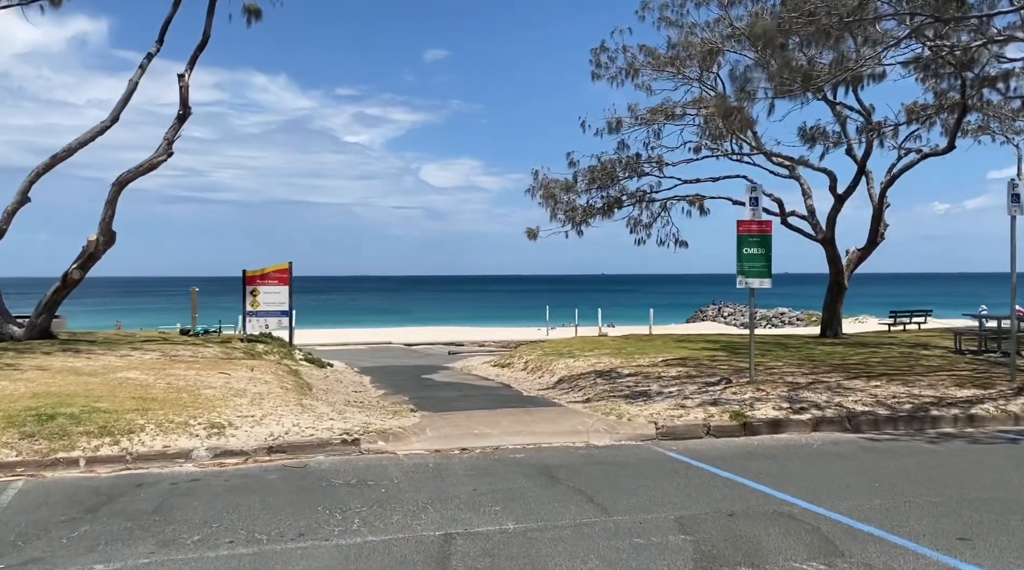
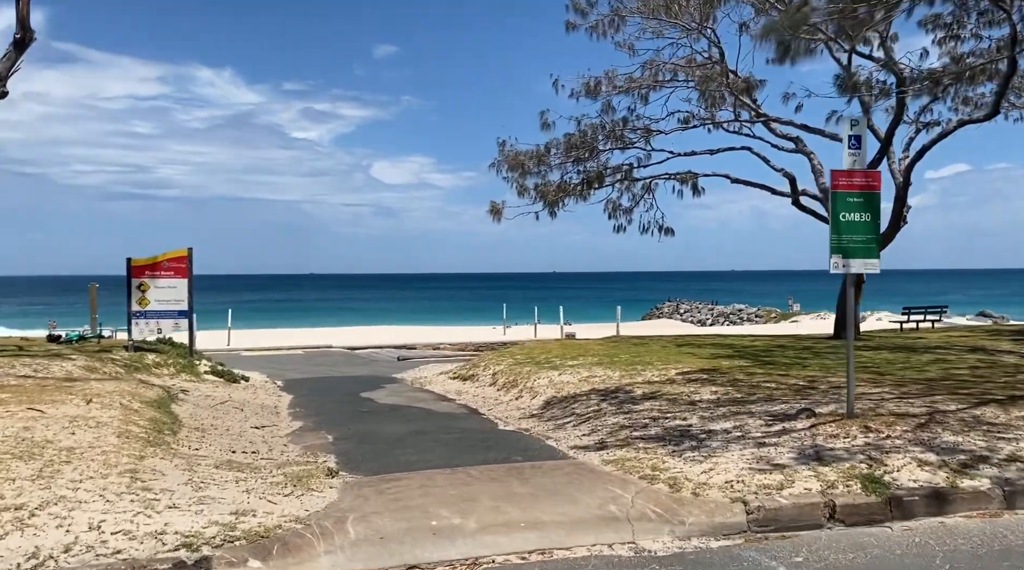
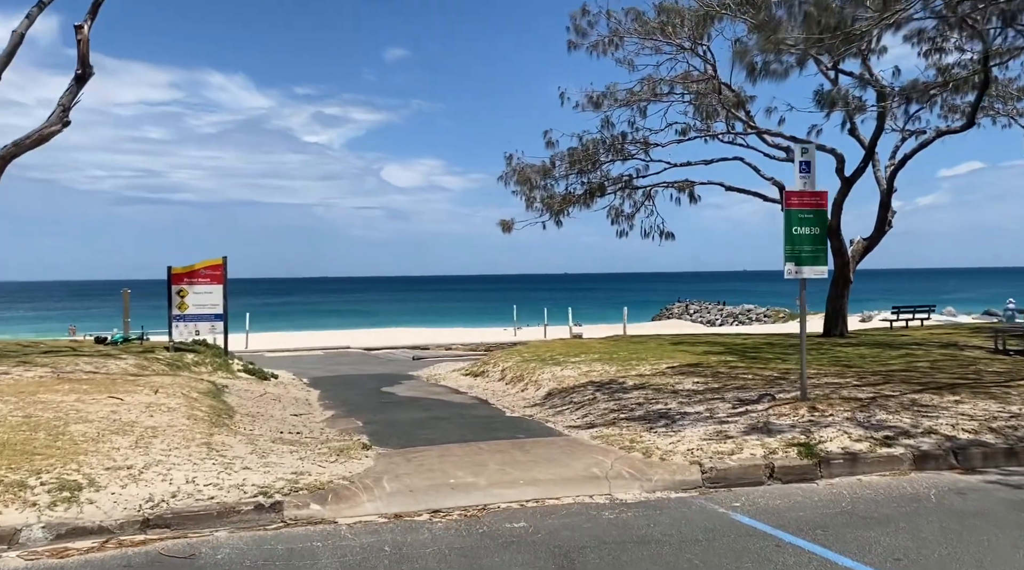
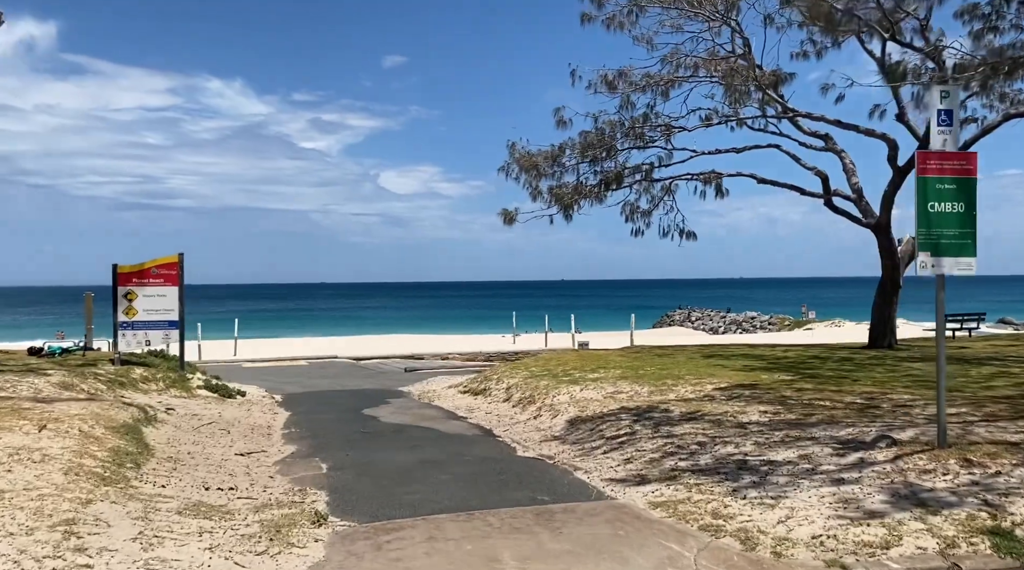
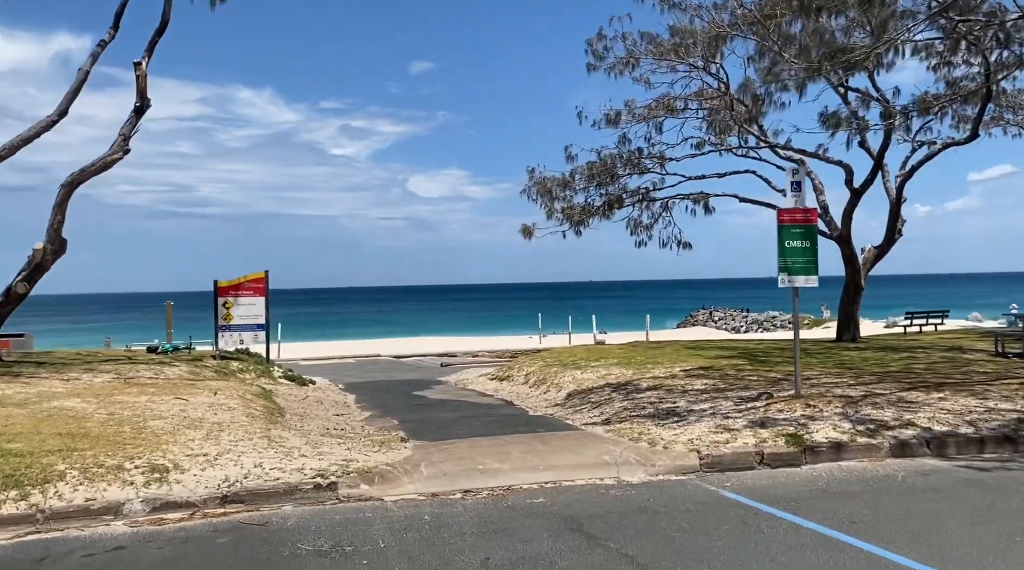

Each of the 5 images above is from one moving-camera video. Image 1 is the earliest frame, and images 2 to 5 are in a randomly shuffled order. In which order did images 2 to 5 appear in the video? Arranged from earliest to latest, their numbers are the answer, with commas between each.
5, 3, 2, 4
